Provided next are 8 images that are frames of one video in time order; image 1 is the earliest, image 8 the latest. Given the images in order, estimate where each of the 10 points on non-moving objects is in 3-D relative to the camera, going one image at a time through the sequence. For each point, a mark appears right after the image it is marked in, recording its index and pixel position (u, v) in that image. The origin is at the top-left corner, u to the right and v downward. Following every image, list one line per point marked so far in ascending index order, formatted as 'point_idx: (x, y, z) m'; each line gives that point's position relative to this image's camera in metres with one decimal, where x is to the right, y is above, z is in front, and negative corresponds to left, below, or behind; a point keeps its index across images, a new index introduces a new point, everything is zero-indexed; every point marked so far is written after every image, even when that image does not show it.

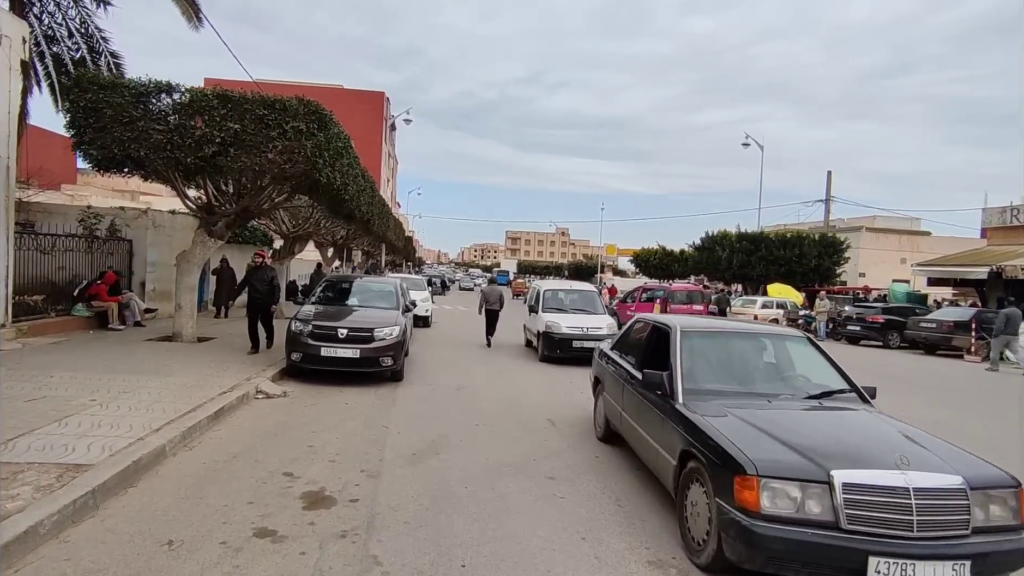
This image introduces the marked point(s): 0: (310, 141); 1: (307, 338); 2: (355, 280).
0: (-4.1, +3.0, +11.6) m
1: (-3.6, -0.9, +10.1) m
2: (-3.7, +0.2, +13.6) m
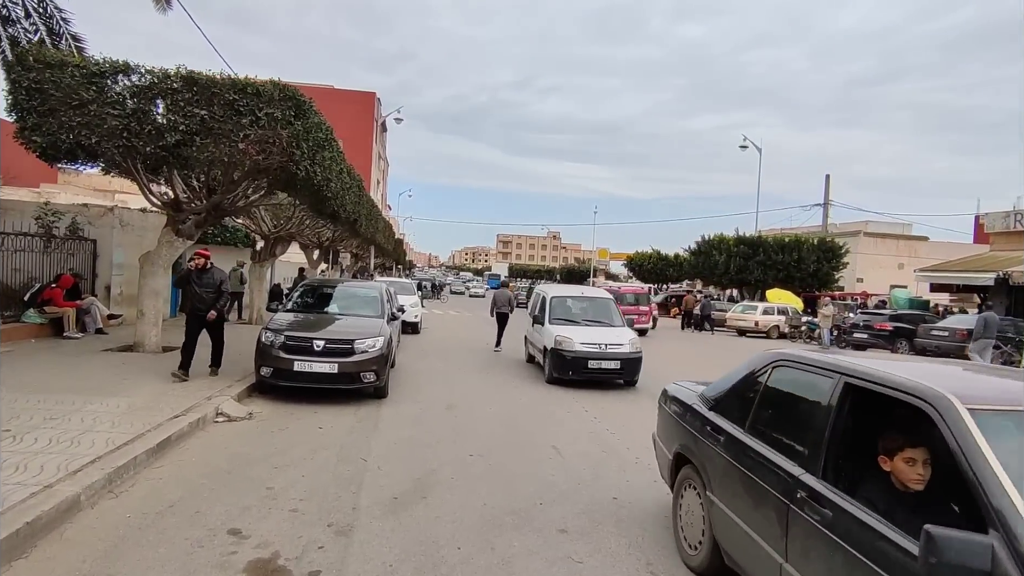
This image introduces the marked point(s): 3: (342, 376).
0: (-4.2, +2.9, +10.5) m
1: (-3.6, -1.0, +9.0) m
2: (-3.8, +0.1, +12.4) m
3: (-2.7, -1.4, +8.9) m
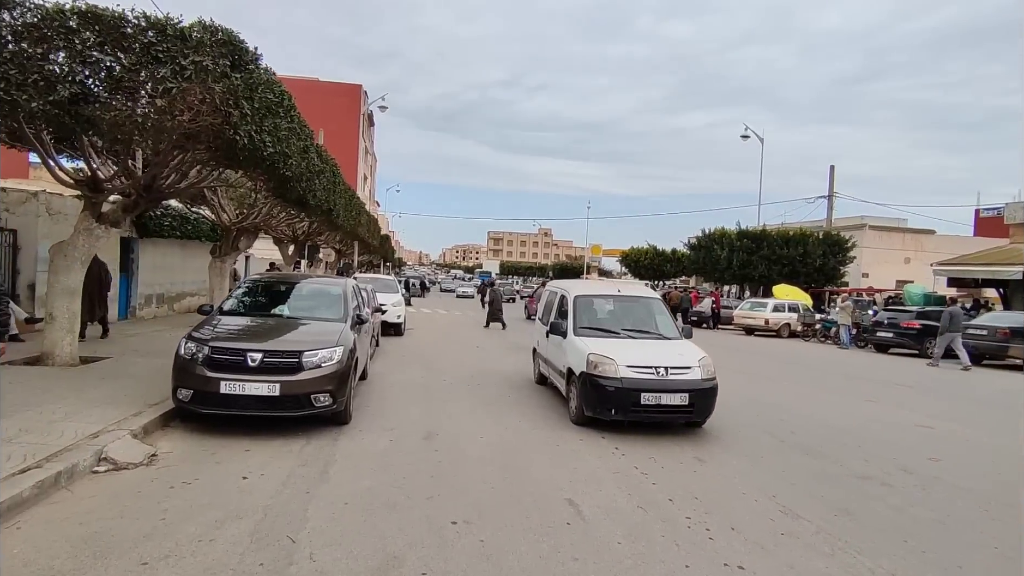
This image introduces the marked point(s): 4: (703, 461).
0: (-4.2, +2.9, +8.3) m
1: (-3.6, -1.0, +6.8) m
2: (-3.8, +0.1, +10.2) m
3: (-2.7, -1.3, +6.8) m
4: (+2.2, -2.1, +6.8) m
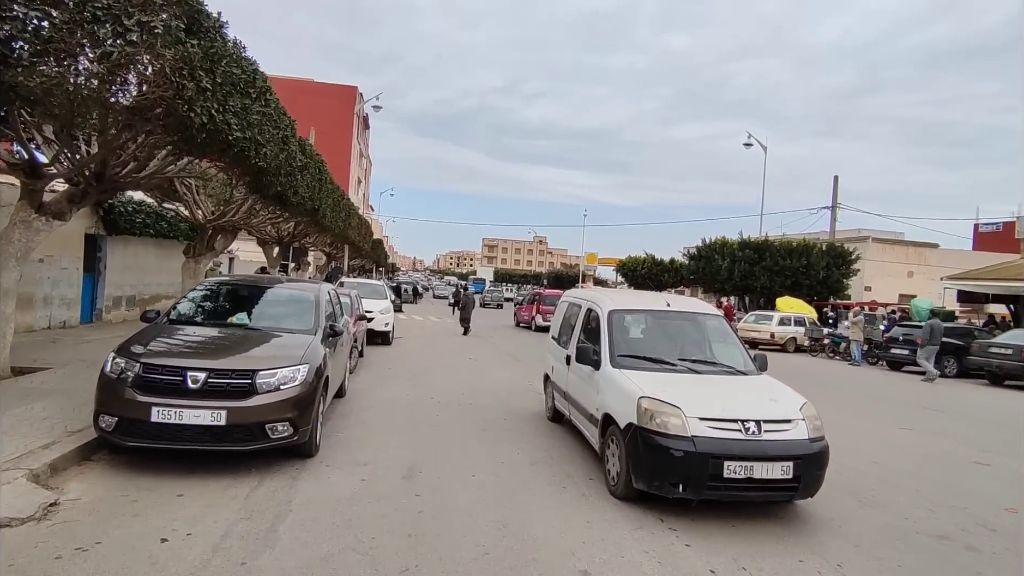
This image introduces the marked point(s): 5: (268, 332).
0: (-4.2, +2.9, +7.0) m
1: (-3.6, -1.0, +5.5) m
2: (-3.9, +0.1, +9.0) m
3: (-2.7, -1.4, +5.5) m
4: (+2.2, -2.2, +5.5) m
5: (-3.2, -0.6, +7.6) m
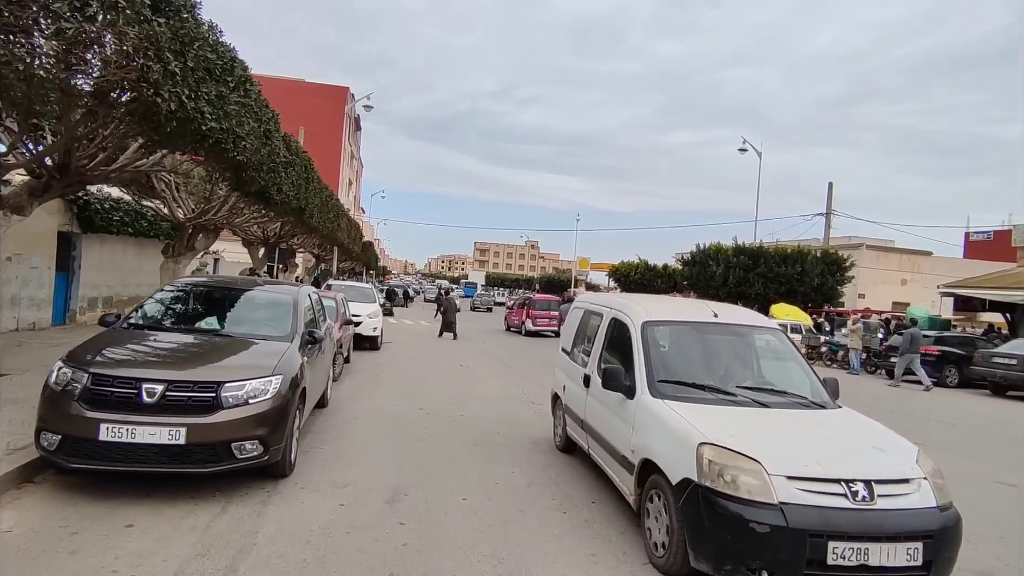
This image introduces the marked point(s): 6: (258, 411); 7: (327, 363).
0: (-4.2, +2.9, +6.4) m
1: (-3.7, -1.0, +4.9) m
2: (-3.9, 0.0, +8.3) m
3: (-2.7, -1.4, +4.9) m
4: (+2.2, -2.2, +5.0) m
5: (-3.3, -0.6, +7.0) m
6: (-2.3, -1.1, +5.2) m
7: (-2.8, -1.1, +8.6) m
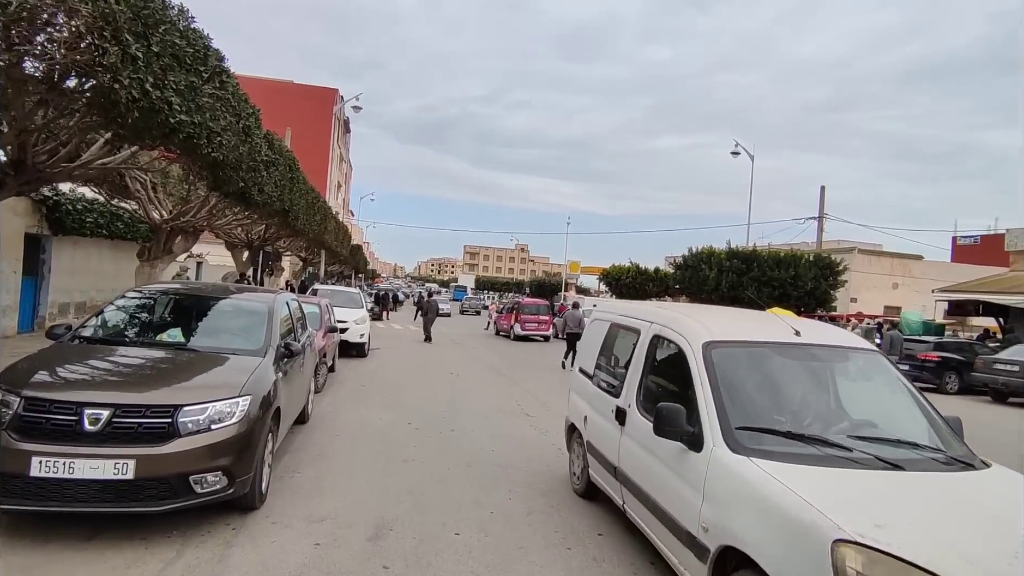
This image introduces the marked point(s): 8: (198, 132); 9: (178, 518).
0: (-4.2, +2.8, +5.8) m
1: (-3.6, -1.1, +4.2) m
2: (-4.0, -0.1, +7.7) m
3: (-2.7, -1.5, +4.2) m
4: (+2.2, -2.3, +4.4) m
5: (-3.3, -0.7, +6.3) m
6: (-2.3, -1.2, +4.6) m
7: (-2.8, -1.2, +8.0) m
8: (-4.5, +2.2, +8.1) m
9: (-2.8, -1.9, +4.8) m
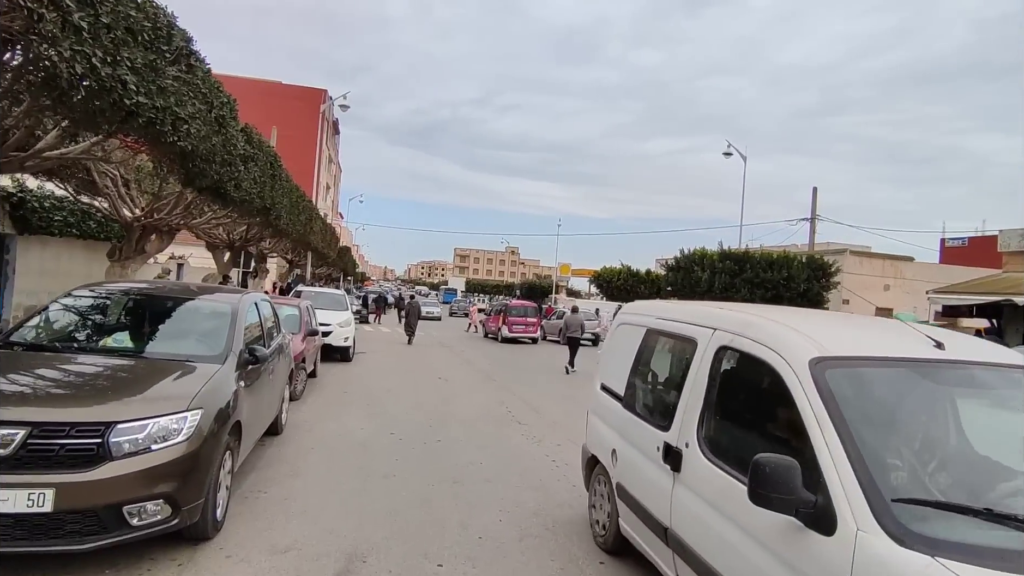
0: (-4.3, +2.8, +5.1) m
1: (-3.7, -1.1, +3.5) m
2: (-4.1, -0.1, +7.0) m
3: (-2.8, -1.4, +3.6) m
4: (+2.1, -2.3, +3.8) m
5: (-3.4, -0.7, +5.6) m
6: (-2.4, -1.2, +3.9) m
7: (-3.0, -1.2, +7.3) m
8: (-4.6, +2.2, +7.4) m
9: (-2.9, -1.9, +4.1) m
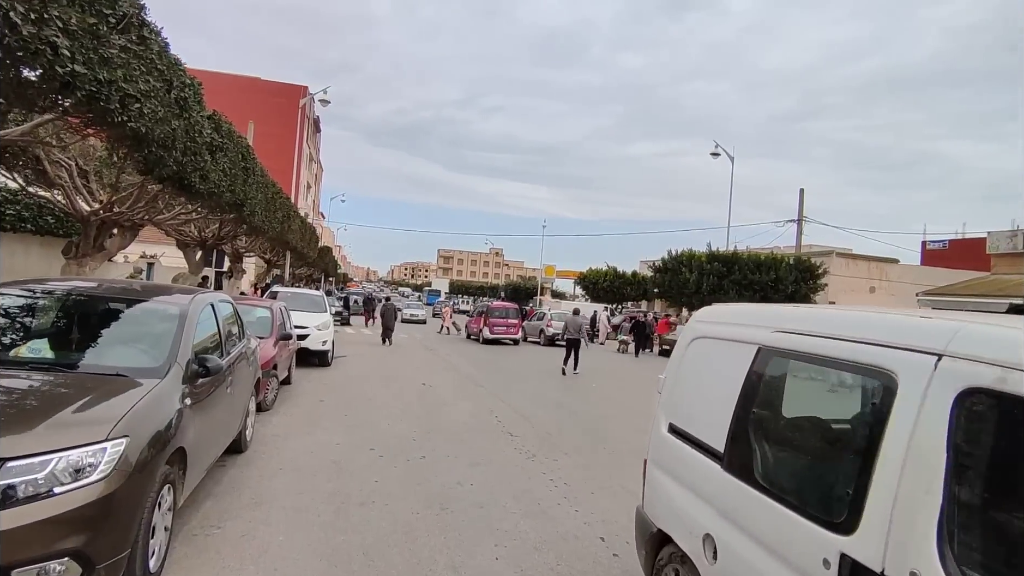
0: (-4.3, +2.8, +4.2) m
1: (-3.7, -1.0, +2.6) m
2: (-4.1, 0.0, +6.1) m
3: (-2.7, -1.4, +2.7) m
4: (+2.2, -2.3, +3.1) m
5: (-3.4, -0.7, +4.7) m
6: (-2.3, -1.1, +3.0) m
7: (-3.0, -1.2, +6.4) m
8: (-4.6, +2.2, +6.5) m
9: (-2.8, -1.9, +3.2) m
